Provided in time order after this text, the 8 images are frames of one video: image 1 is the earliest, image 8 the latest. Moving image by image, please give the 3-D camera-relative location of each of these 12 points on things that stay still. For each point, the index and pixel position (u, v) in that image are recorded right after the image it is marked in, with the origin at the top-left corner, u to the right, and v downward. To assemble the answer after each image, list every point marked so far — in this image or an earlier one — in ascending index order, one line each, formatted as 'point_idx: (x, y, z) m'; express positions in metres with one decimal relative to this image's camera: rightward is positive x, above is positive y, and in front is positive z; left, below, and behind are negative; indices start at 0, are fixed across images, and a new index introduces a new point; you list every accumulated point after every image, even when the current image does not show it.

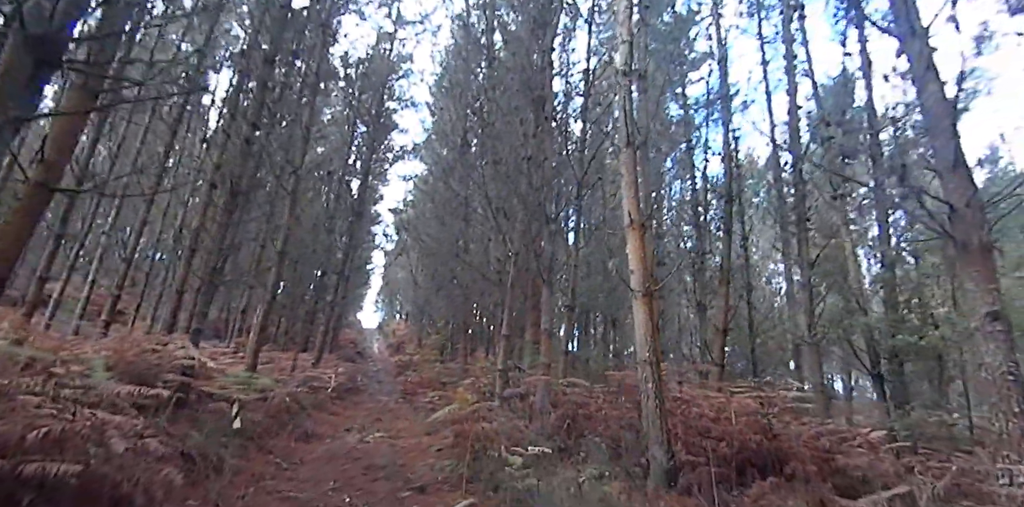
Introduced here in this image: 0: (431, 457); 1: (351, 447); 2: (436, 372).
0: (-1.0, -2.6, +7.3) m
1: (-2.3, -2.8, +8.3) m
2: (-2.2, -3.6, +17.0) m
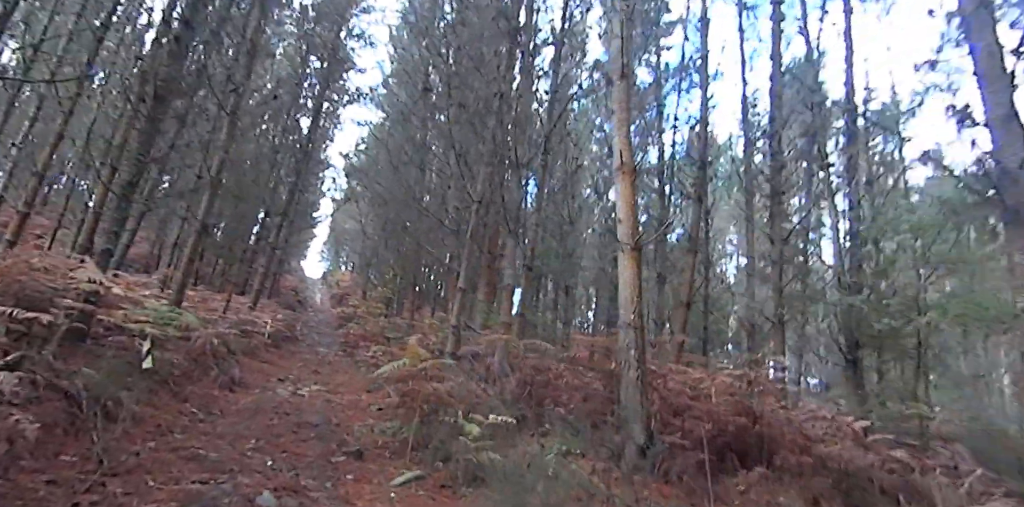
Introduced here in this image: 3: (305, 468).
0: (-1.6, -1.9, +6.6) m
1: (-3.0, -1.9, +7.5) m
2: (-3.7, -2.1, +16.2) m
3: (-1.6, -1.7, +4.5) m
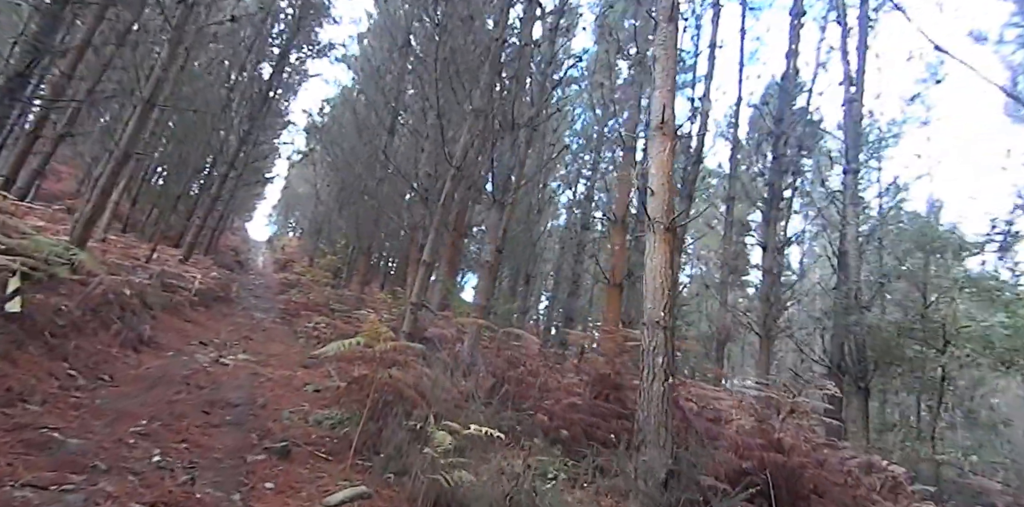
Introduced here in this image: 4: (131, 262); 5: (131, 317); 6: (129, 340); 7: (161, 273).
0: (-2.0, -1.4, +5.4) m
1: (-3.4, -1.3, +6.2) m
2: (-4.8, -1.2, +14.8) m
3: (-1.8, -1.2, +3.3) m
4: (-7.2, -0.2, +10.8) m
5: (-4.7, -0.8, +6.9) m
6: (-4.1, -0.9, +6.1) m
7: (-6.8, -0.4, +11.0) m
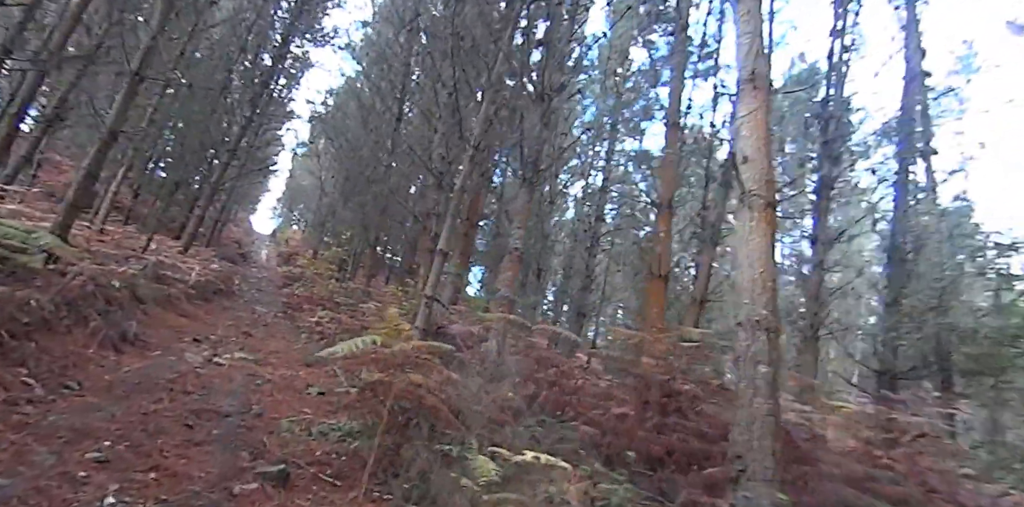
0: (-1.7, -1.3, +4.7) m
1: (-3.1, -1.1, +5.4) m
2: (-4.5, -0.9, +14.1) m
3: (-1.5, -1.1, +2.5) m
4: (-6.9, 0.0, +10.0) m
5: (-4.3, -0.6, +6.2) m
6: (-3.8, -0.8, +5.4) m
7: (-6.5, -0.2, +10.3) m
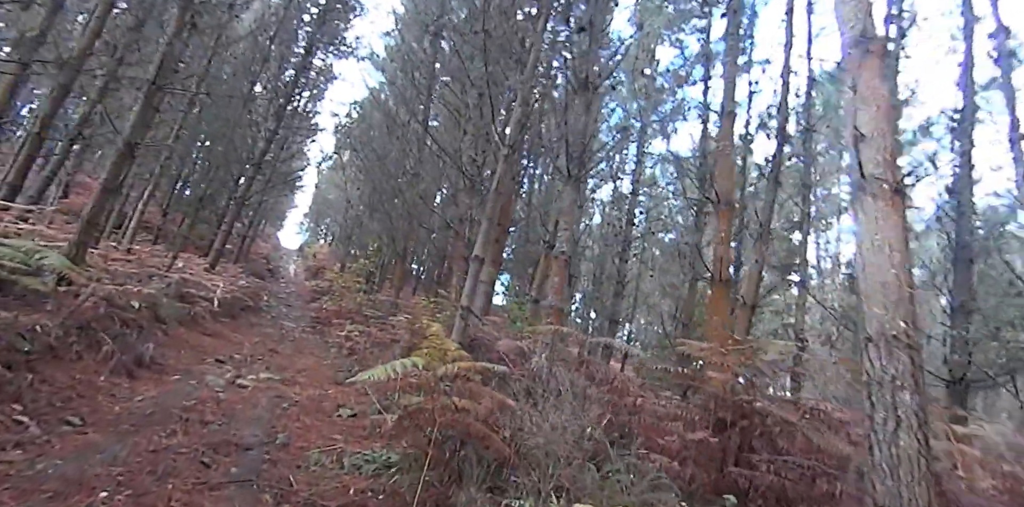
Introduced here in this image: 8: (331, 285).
0: (-1.3, -1.4, +4.2) m
1: (-2.7, -1.3, +5.0) m
2: (-3.7, -1.2, +13.7) m
3: (-1.2, -1.2, +2.0) m
4: (-6.3, -0.3, +9.8) m
5: (-3.9, -0.8, +5.8) m
6: (-3.4, -1.0, +5.0) m
7: (-5.9, -0.5, +10.0) m
8: (-5.5, -1.0, +17.2) m
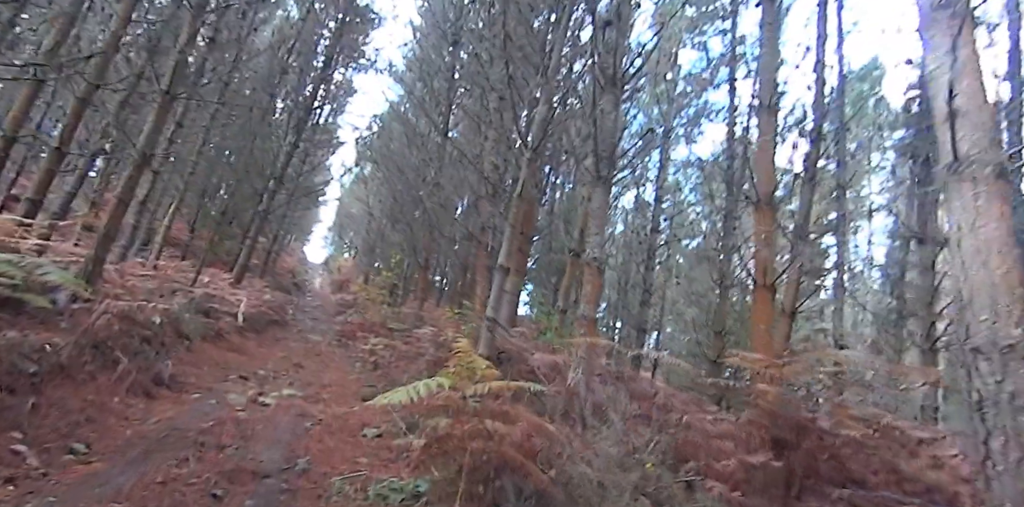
0: (-1.0, -1.4, +3.9) m
1: (-2.4, -1.4, +4.8) m
2: (-3.0, -1.5, +13.5) m
3: (-1.0, -1.2, +1.7) m
4: (-5.8, -0.6, +9.7) m
5: (-3.6, -1.0, +5.6) m
6: (-3.1, -1.1, +4.8) m
7: (-5.4, -0.7, +9.9) m
8: (-4.7, -1.3, +17.1) m
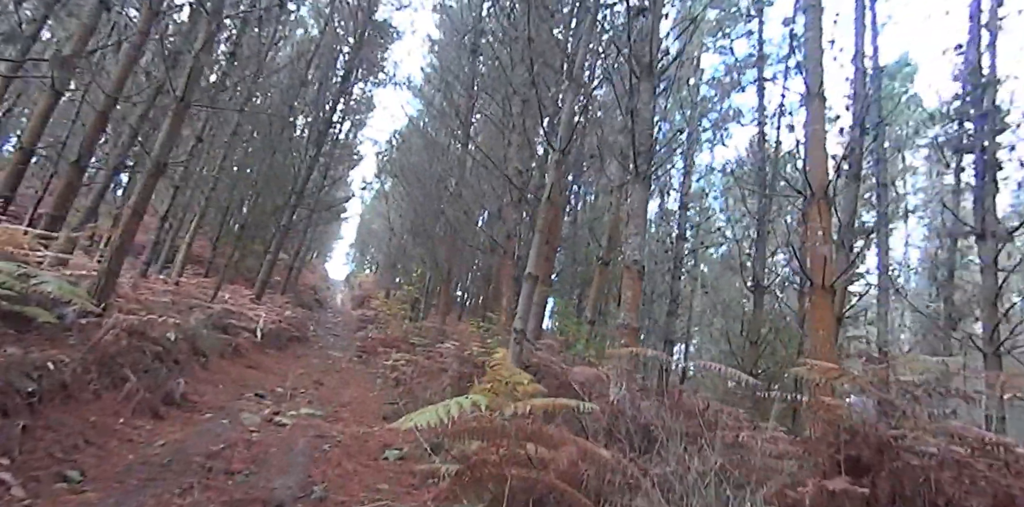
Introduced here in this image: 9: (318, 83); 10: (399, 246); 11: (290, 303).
0: (-0.8, -1.5, +3.5) m
1: (-2.1, -1.4, +4.5) m
2: (-2.5, -1.8, +13.2) m
3: (-0.9, -1.2, +1.4) m
4: (-5.4, -0.8, +9.5) m
5: (-3.3, -1.1, +5.4) m
6: (-2.9, -1.2, +4.5) m
7: (-5.0, -1.0, +9.7) m
8: (-4.0, -1.8, +16.9) m
9: (-5.2, +4.5, +15.1) m
10: (-3.7, +0.3, +18.9) m
11: (-6.9, -1.5, +17.5) m
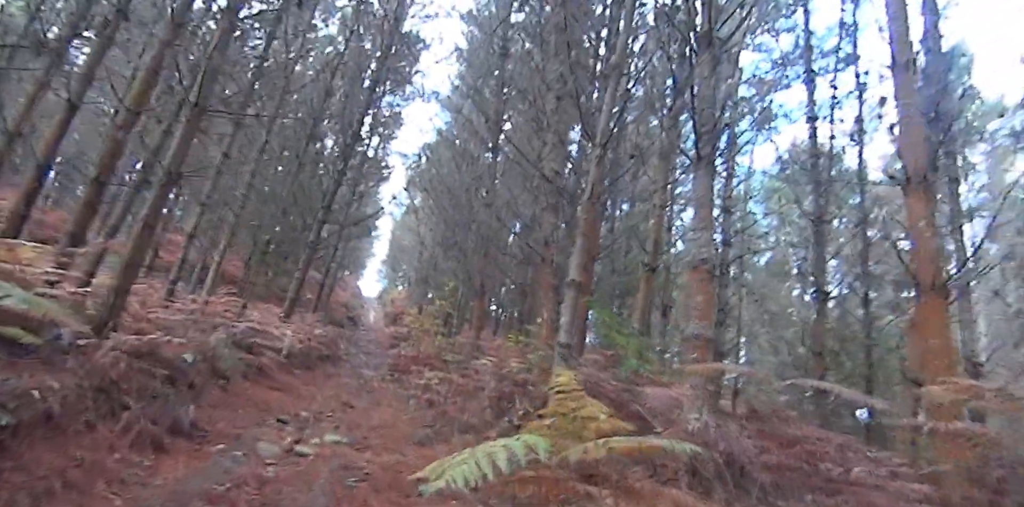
0: (-0.5, -1.5, +2.9) m
1: (-1.8, -1.5, +3.9) m
2: (-1.6, -2.1, +12.6) m
3: (-0.7, -1.1, +0.8) m
4: (-4.8, -1.1, +9.1) m
5: (-2.9, -1.2, +4.9) m
6: (-2.5, -1.3, +4.0) m
7: (-4.3, -1.3, +9.3) m
8: (-3.0, -2.2, +16.4) m
9: (-4.4, +4.1, +14.9) m
10: (-2.6, -0.2, +18.4) m
11: (-5.8, -2.0, +17.2) m
